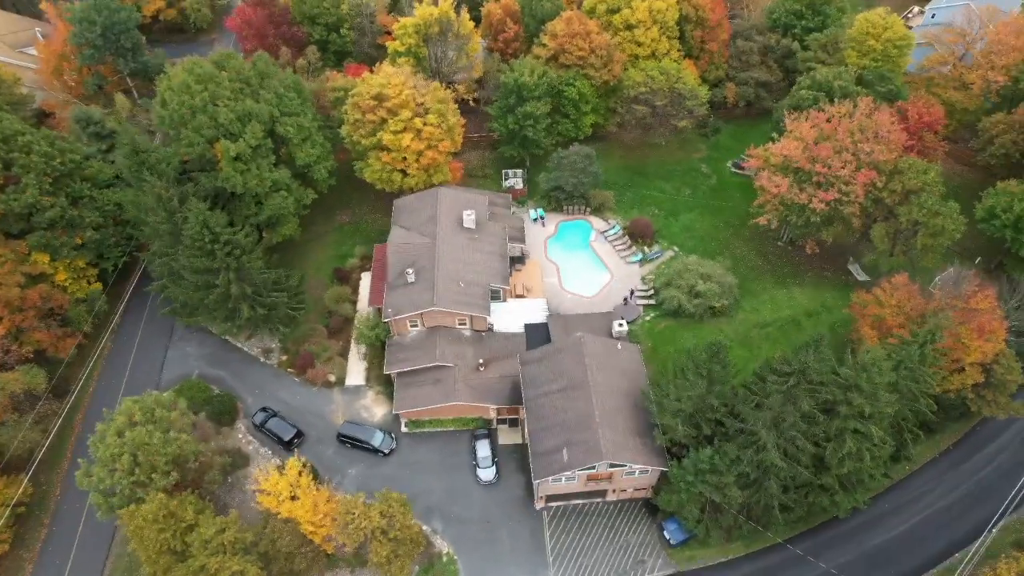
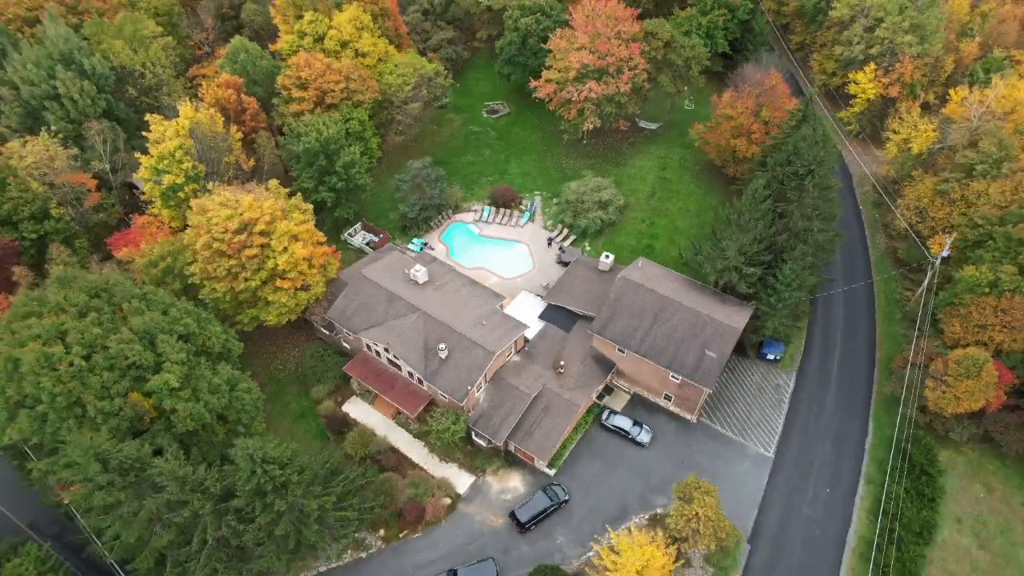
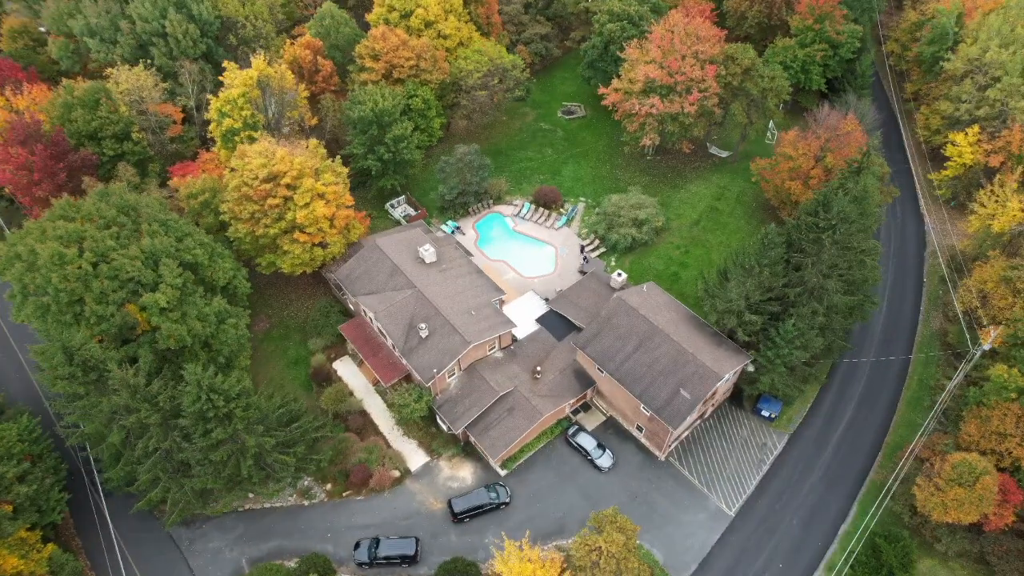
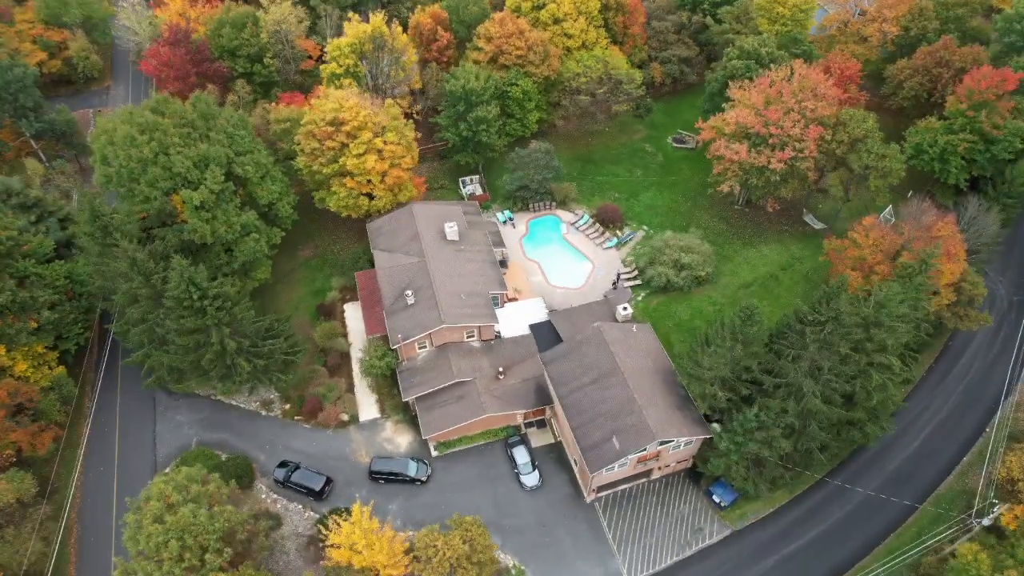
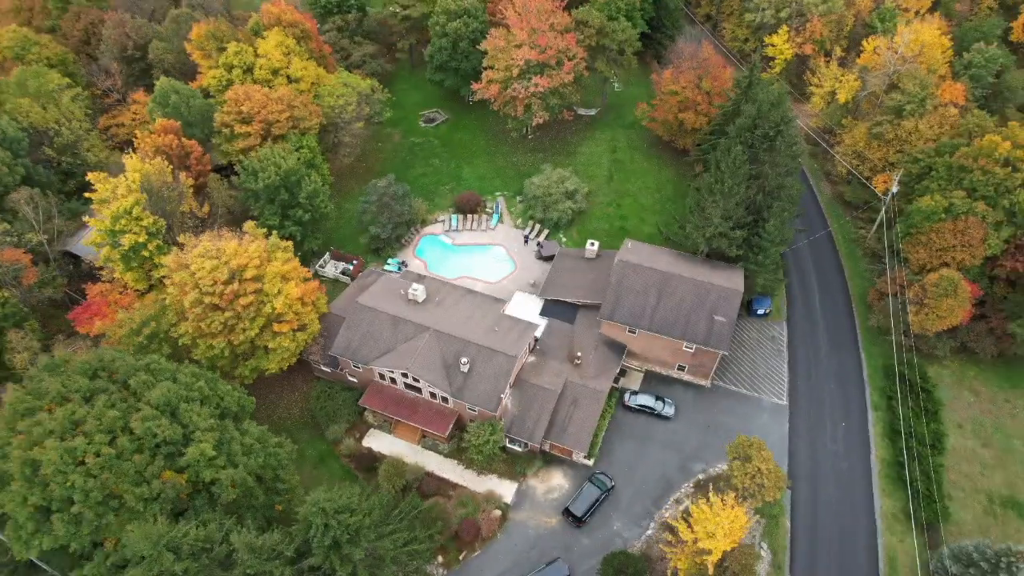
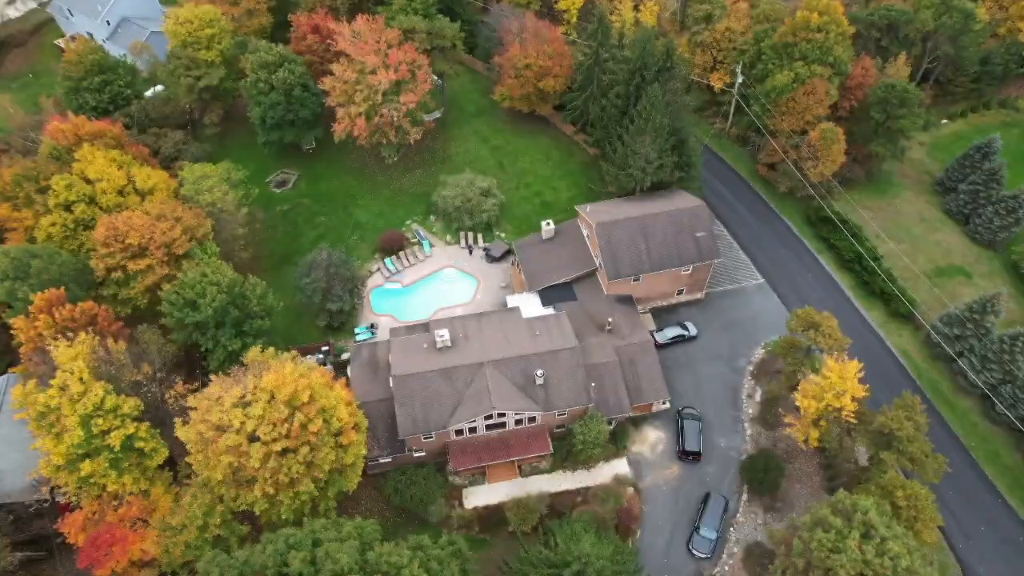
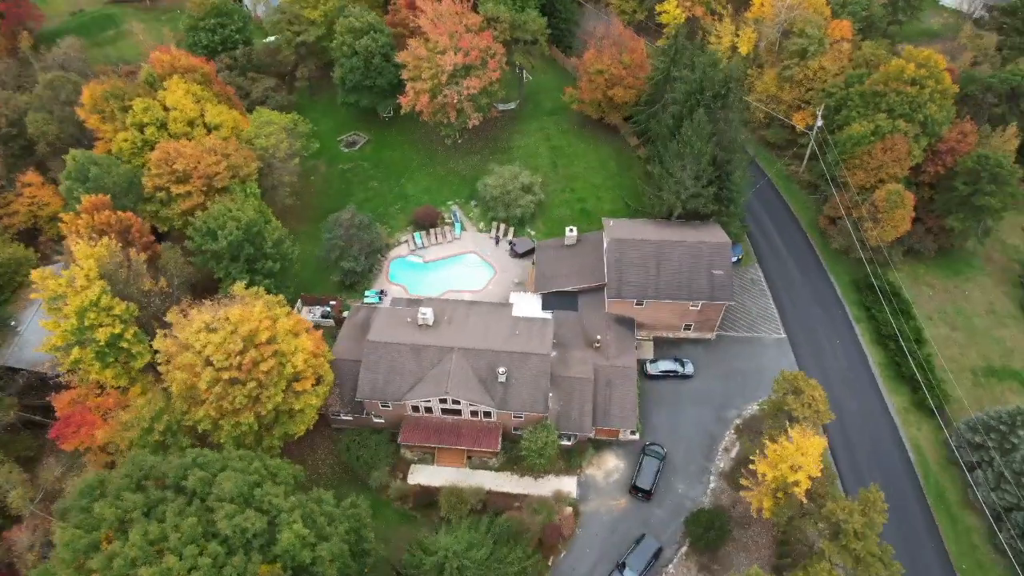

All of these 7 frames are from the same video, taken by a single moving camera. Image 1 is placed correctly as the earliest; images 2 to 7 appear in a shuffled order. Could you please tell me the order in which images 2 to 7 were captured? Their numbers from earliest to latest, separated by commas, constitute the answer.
4, 3, 2, 5, 7, 6
